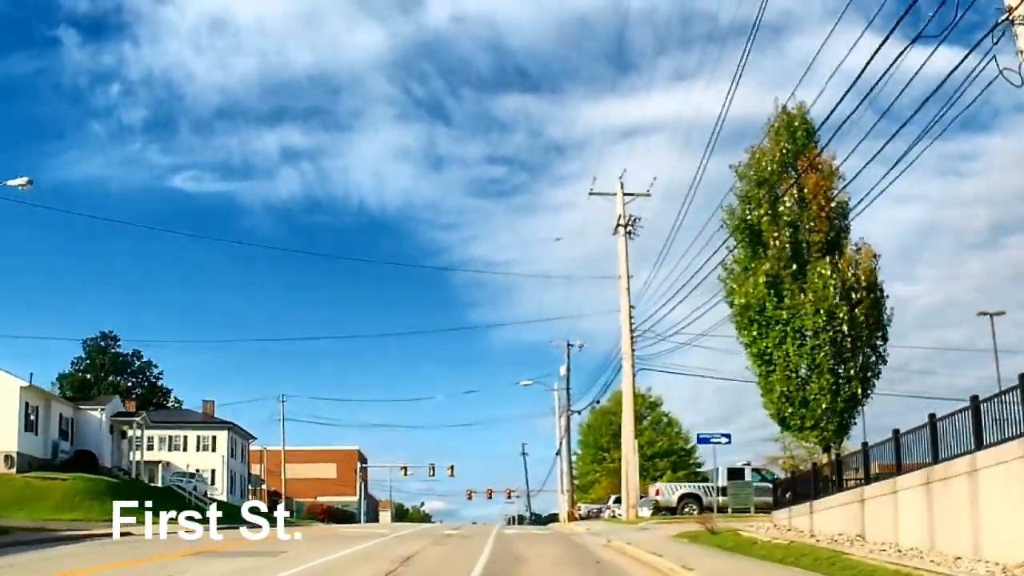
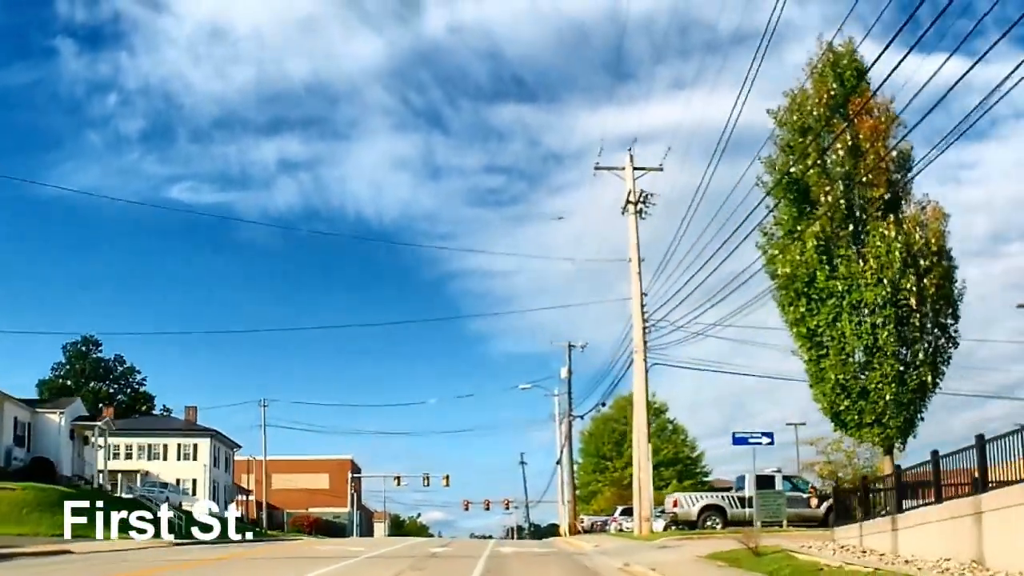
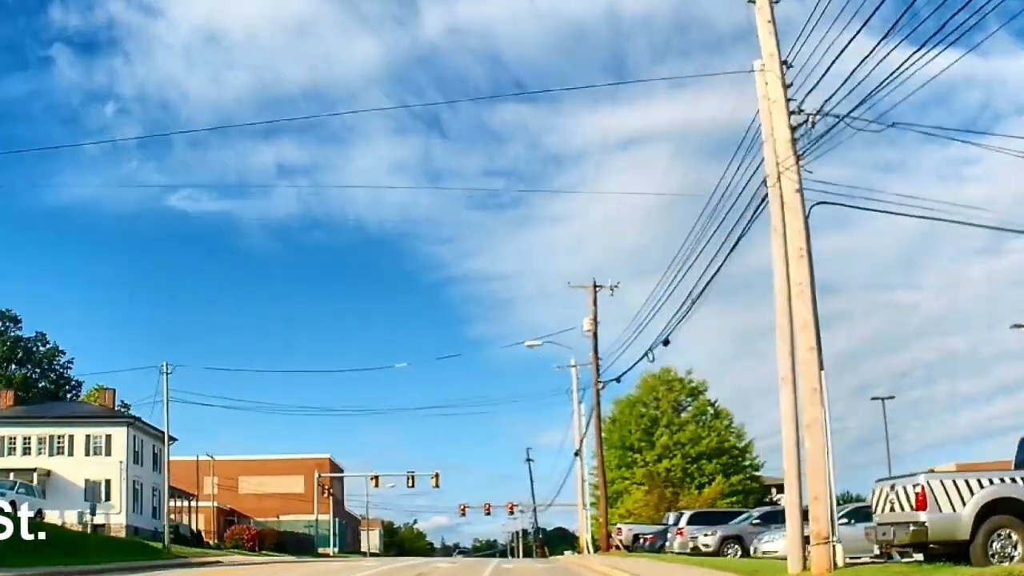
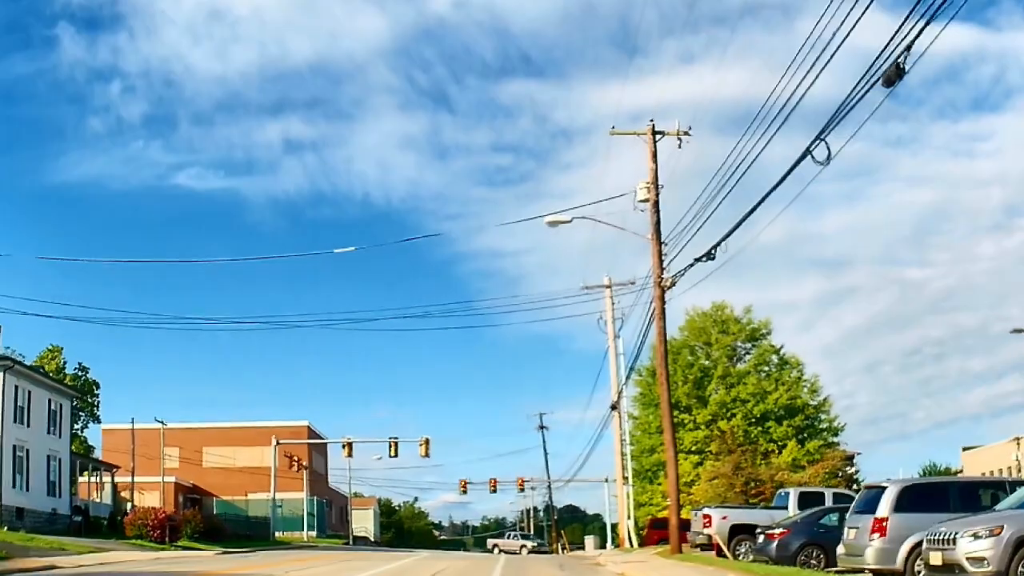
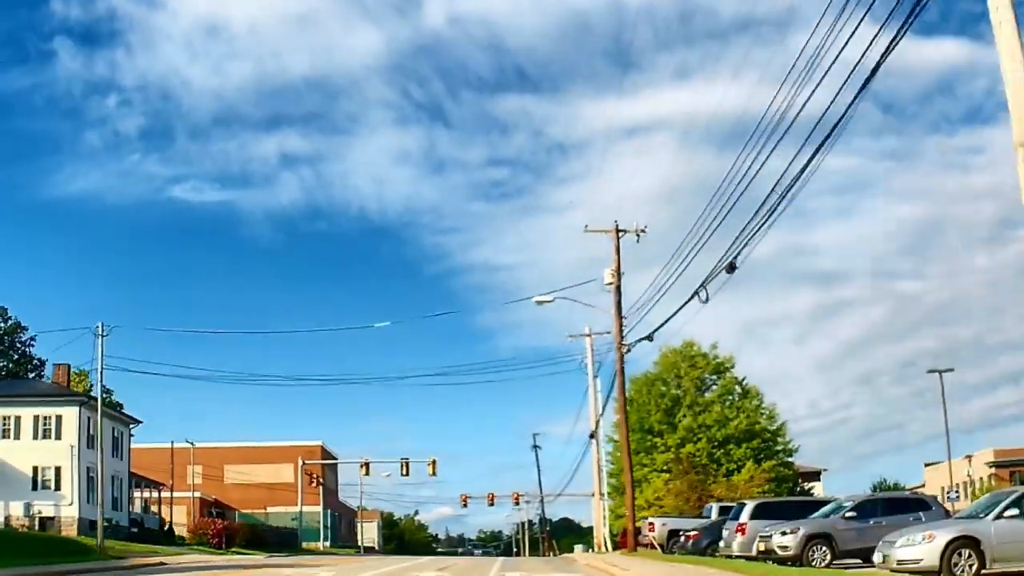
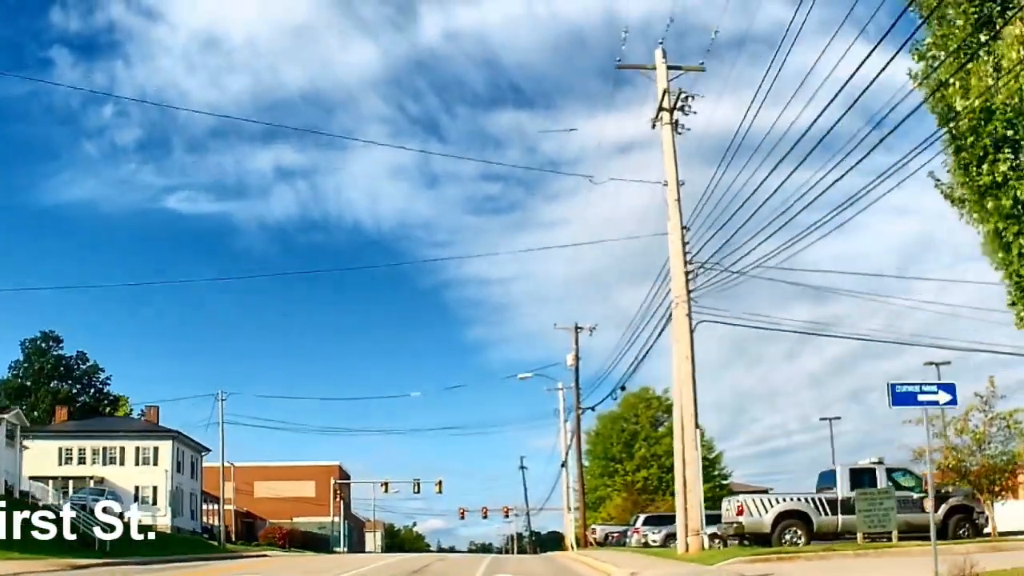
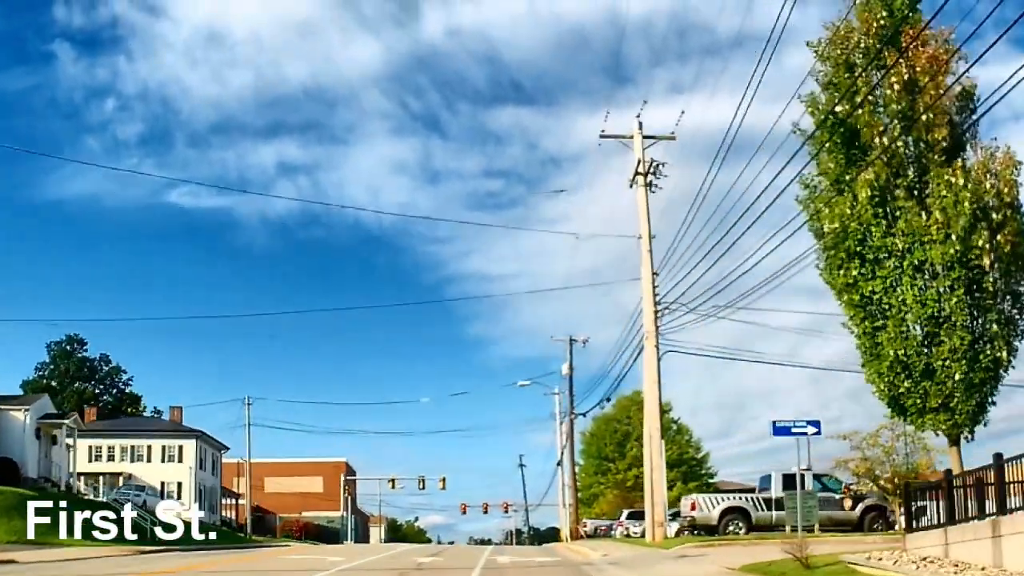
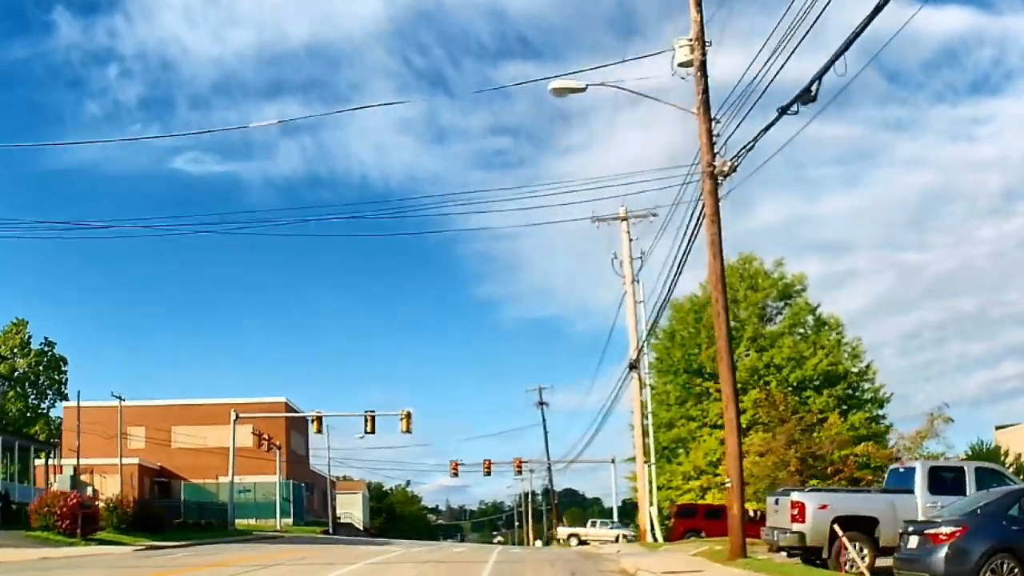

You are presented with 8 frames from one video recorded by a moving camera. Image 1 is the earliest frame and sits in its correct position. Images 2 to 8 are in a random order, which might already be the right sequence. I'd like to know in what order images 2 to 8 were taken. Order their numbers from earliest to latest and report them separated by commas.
2, 7, 6, 3, 5, 4, 8
